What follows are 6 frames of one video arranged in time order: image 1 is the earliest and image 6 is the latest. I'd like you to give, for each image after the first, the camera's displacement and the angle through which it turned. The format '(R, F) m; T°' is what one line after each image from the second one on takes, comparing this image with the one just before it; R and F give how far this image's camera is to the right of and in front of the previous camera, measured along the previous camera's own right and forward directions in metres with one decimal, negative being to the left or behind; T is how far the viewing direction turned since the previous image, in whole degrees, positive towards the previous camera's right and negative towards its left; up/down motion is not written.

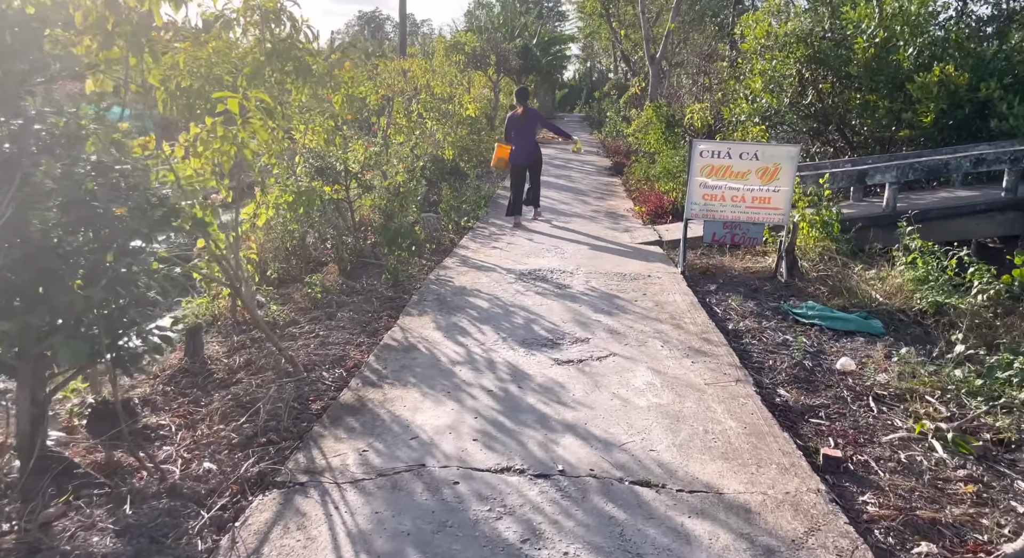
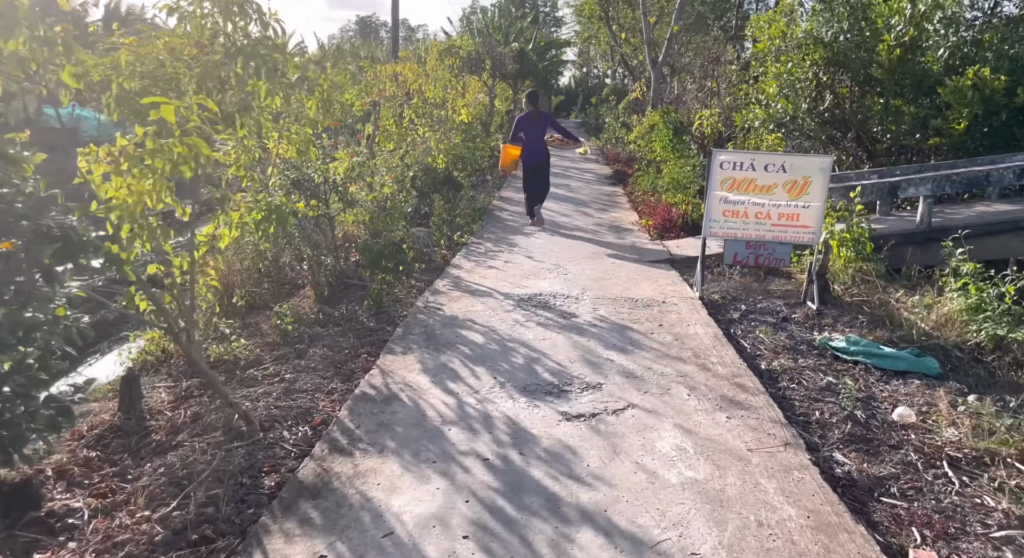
(0.0, +0.6) m; 0°
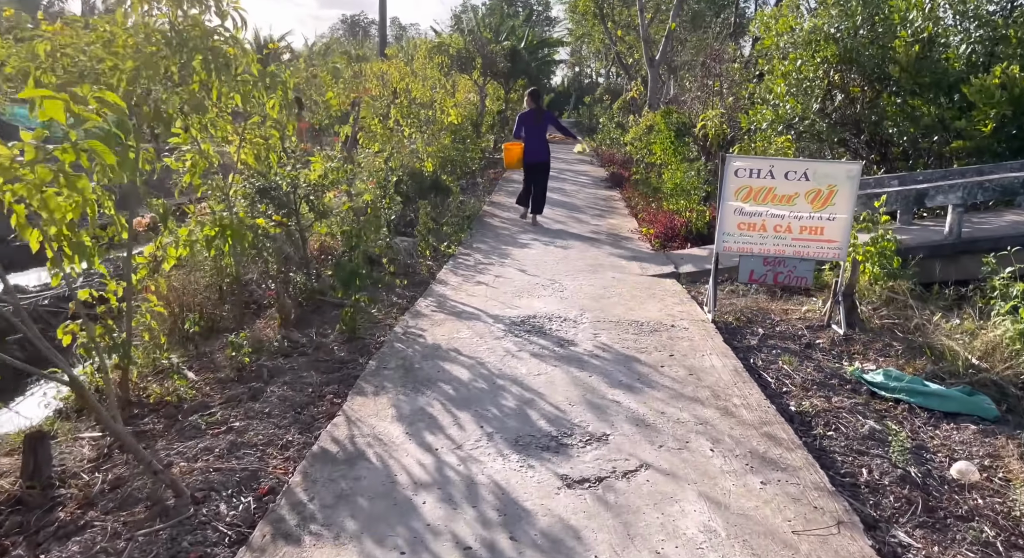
(0.0, +0.6) m; +1°
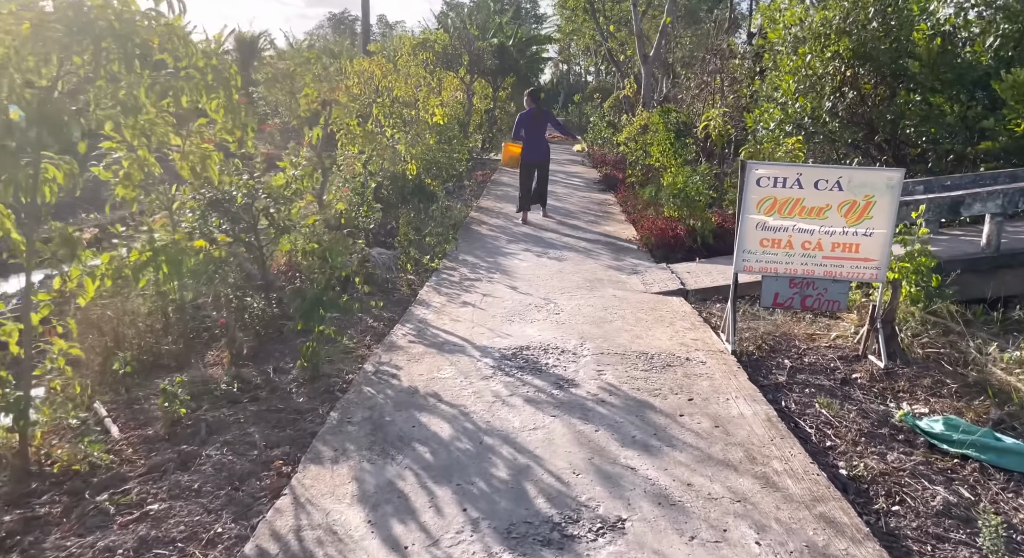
(0.0, +0.6) m; +1°
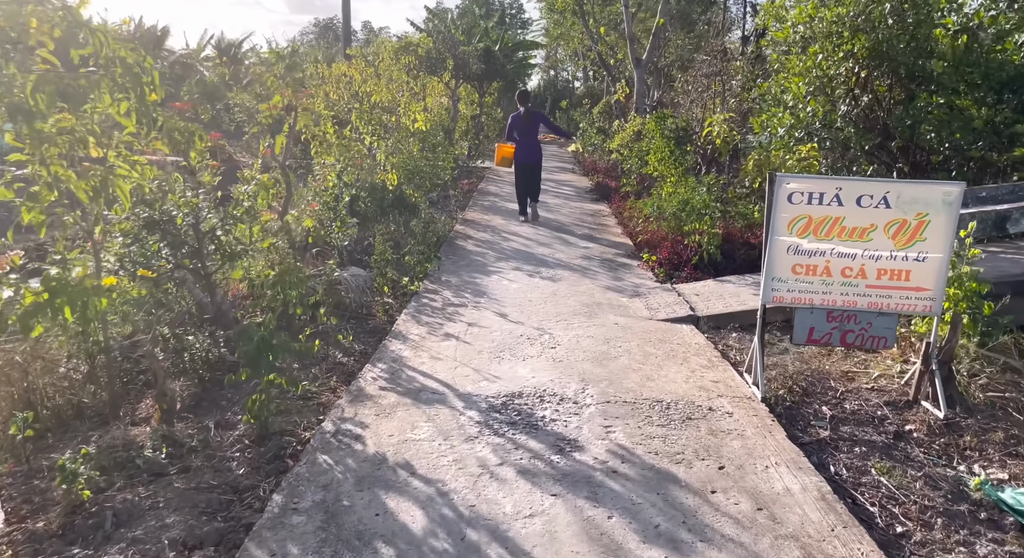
(0.0, +0.6) m; +1°
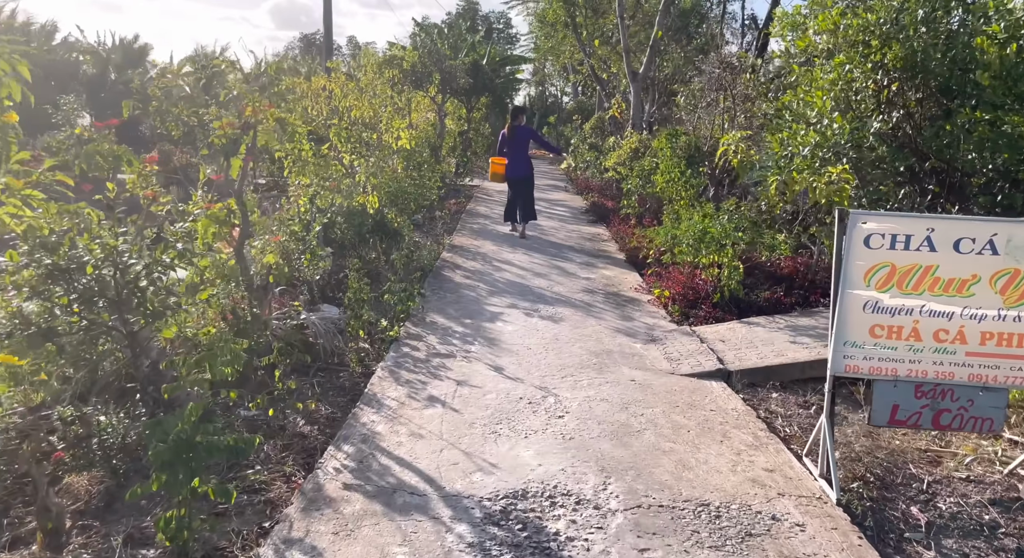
(-0.1, +0.8) m; +1°
